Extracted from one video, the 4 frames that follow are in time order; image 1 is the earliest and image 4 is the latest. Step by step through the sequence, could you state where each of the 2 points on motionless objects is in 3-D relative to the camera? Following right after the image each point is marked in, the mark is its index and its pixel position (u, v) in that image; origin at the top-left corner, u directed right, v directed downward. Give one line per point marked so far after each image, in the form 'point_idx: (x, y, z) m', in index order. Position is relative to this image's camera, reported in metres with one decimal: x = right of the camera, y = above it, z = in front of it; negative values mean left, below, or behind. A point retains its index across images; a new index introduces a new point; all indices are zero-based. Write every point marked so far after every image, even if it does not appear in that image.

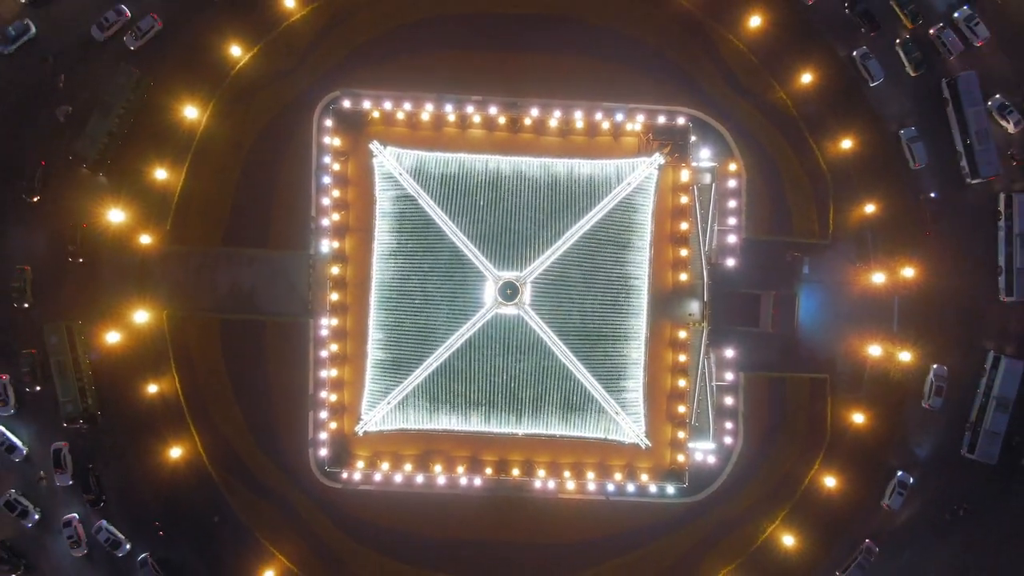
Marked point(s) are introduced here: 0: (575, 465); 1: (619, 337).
0: (+2.2, -6.1, +18.3) m
1: (+3.2, -1.5, +16.5) m
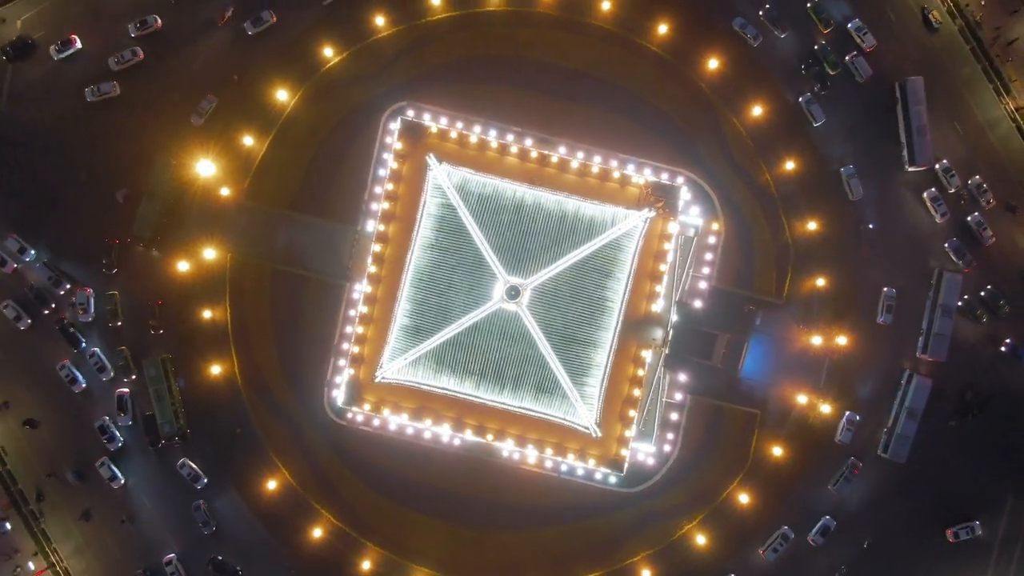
0: (+1.1, -6.5, +22.7) m
1: (+3.0, -2.2, +20.8) m
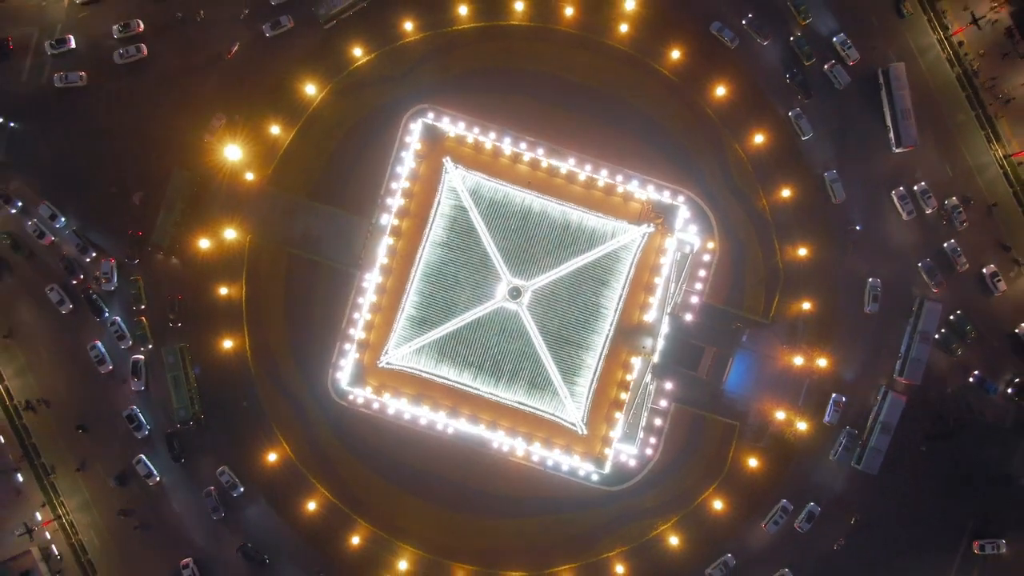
0: (+0.7, -6.6, +24.1) m
1: (+2.9, -2.4, +22.2) m
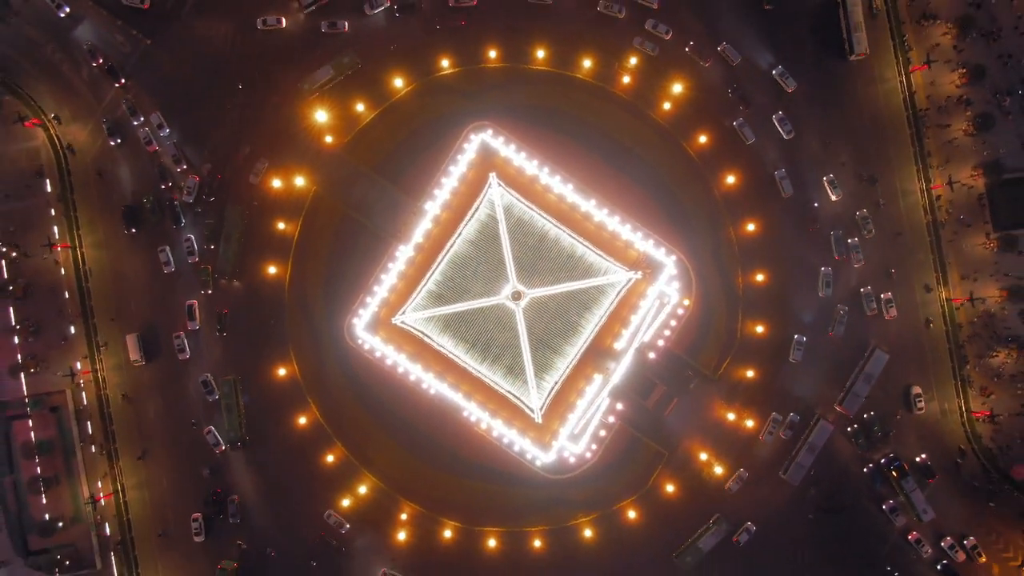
0: (-0.9, -6.7, +29.1) m
1: (+2.3, -3.3, +27.2) m
